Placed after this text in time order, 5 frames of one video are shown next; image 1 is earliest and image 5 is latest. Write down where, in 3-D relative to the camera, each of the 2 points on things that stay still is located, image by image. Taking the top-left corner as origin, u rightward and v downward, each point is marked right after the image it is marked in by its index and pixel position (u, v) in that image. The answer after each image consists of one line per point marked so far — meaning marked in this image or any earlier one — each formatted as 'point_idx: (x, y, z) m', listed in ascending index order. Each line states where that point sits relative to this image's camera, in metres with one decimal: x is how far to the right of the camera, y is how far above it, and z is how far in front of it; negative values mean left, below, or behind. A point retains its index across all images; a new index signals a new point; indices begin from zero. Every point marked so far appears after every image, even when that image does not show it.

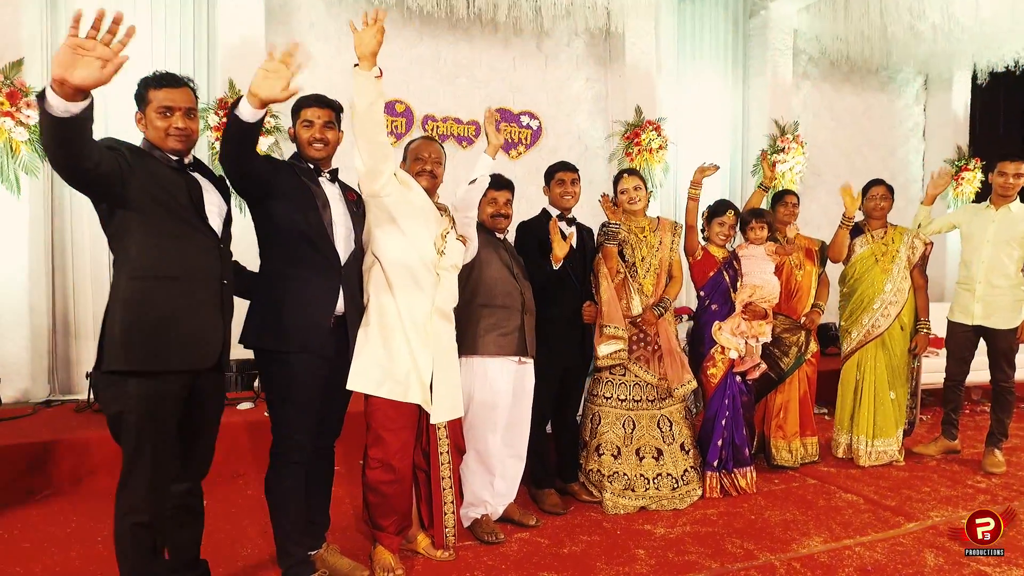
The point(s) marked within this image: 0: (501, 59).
0: (-0.1, +2.1, +6.0) m
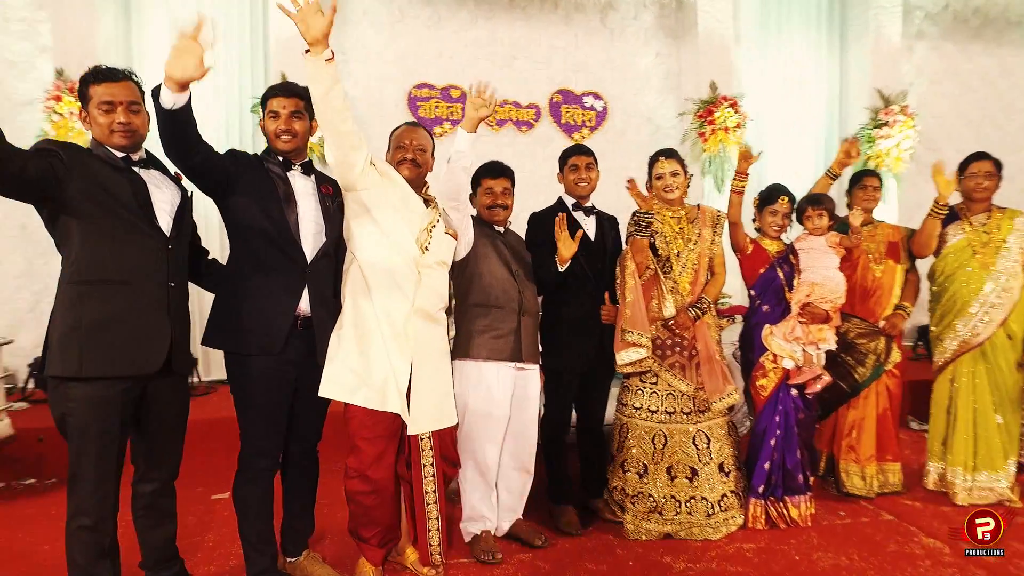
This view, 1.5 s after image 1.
0: (+0.5, +2.2, +5.7) m
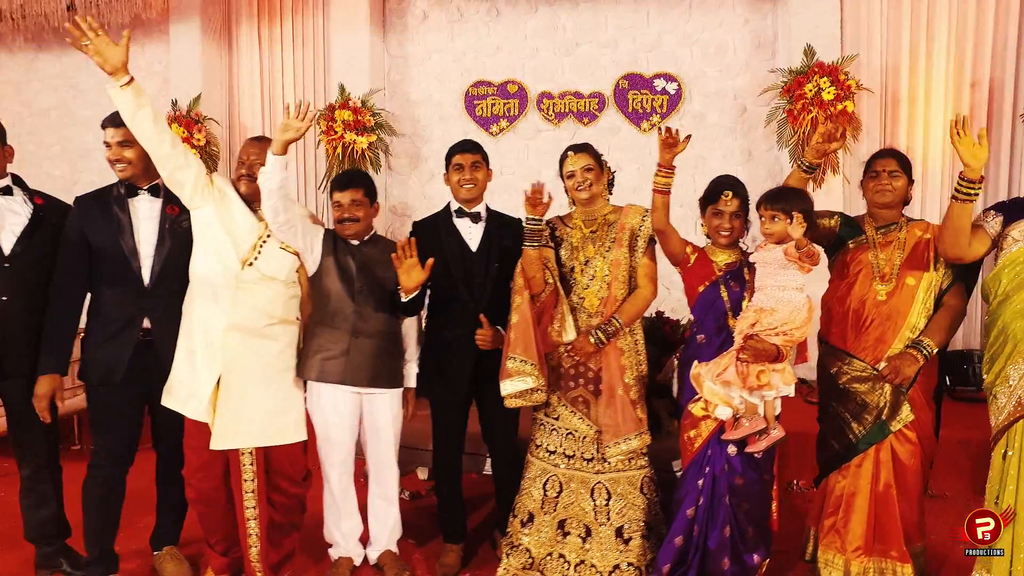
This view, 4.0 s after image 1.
0: (+0.9, +2.1, +5.1) m
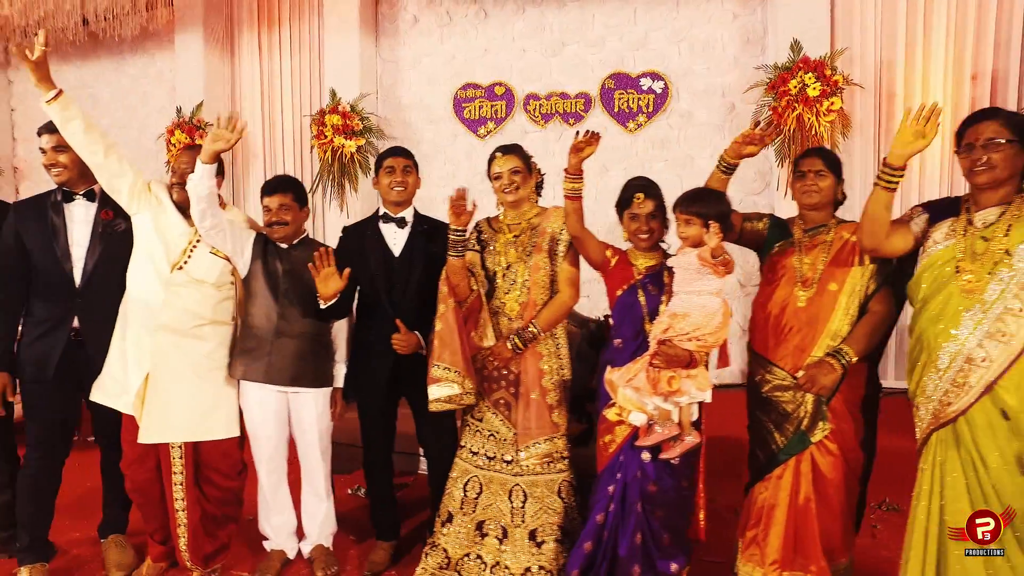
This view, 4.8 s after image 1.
0: (+0.8, +2.1, +5.0) m
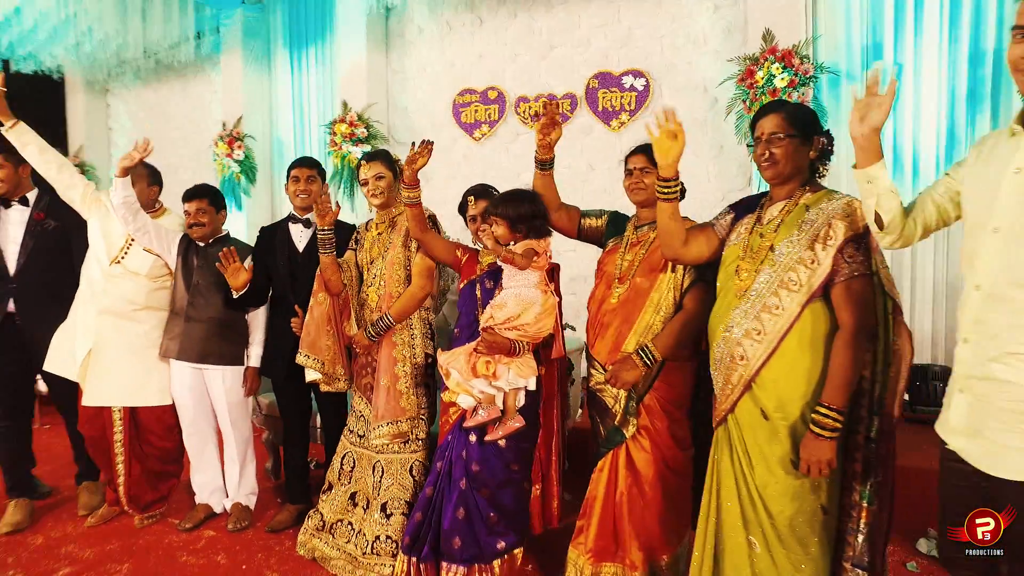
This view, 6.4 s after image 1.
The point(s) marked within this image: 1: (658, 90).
0: (+0.7, +2.1, +5.0) m
1: (+1.1, +1.5, +4.9) m
